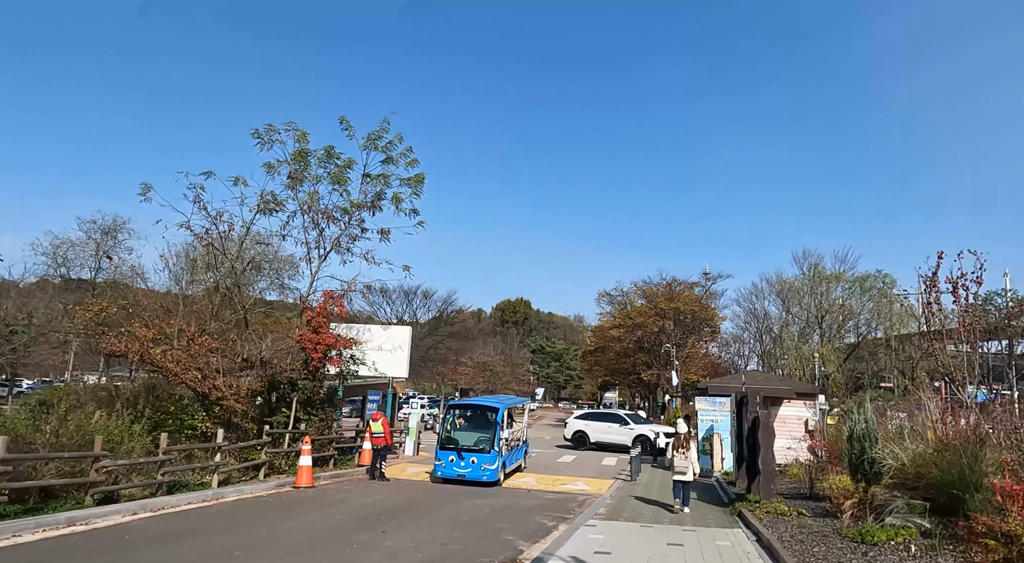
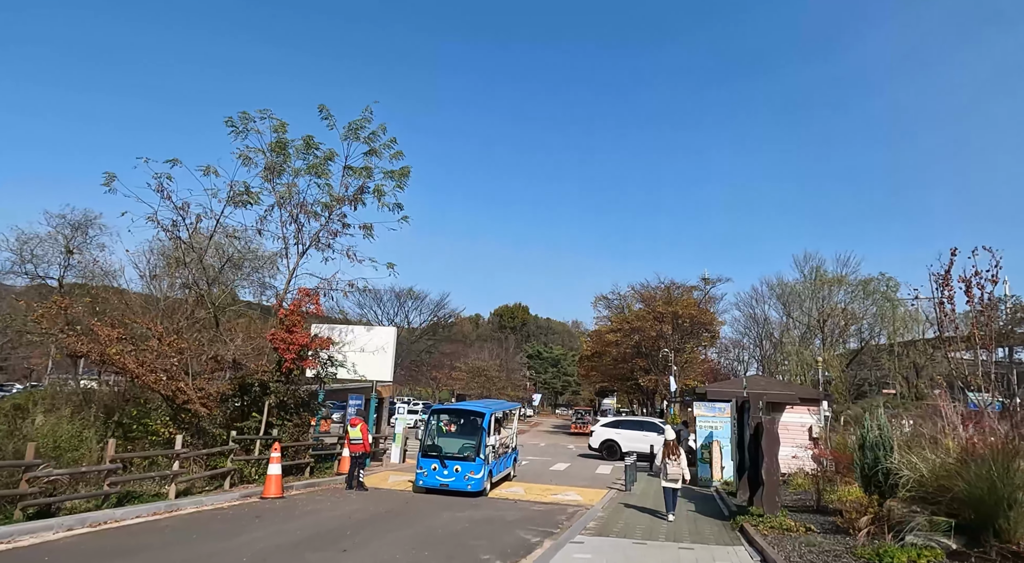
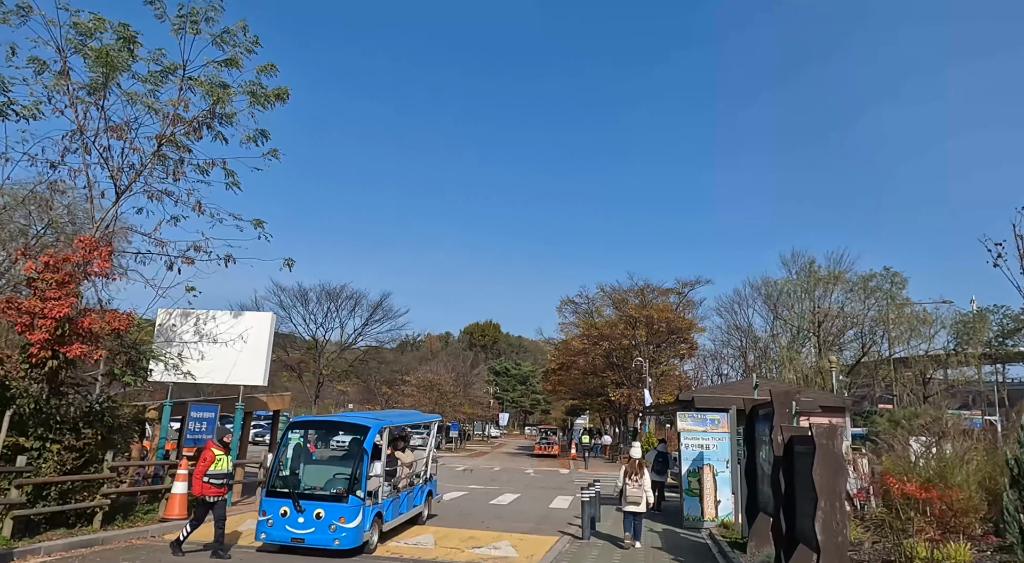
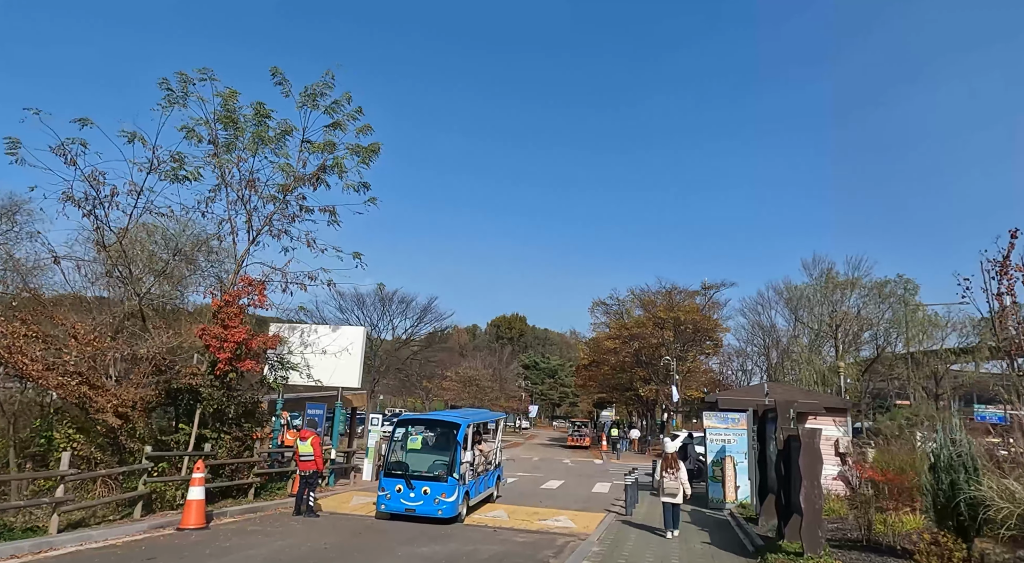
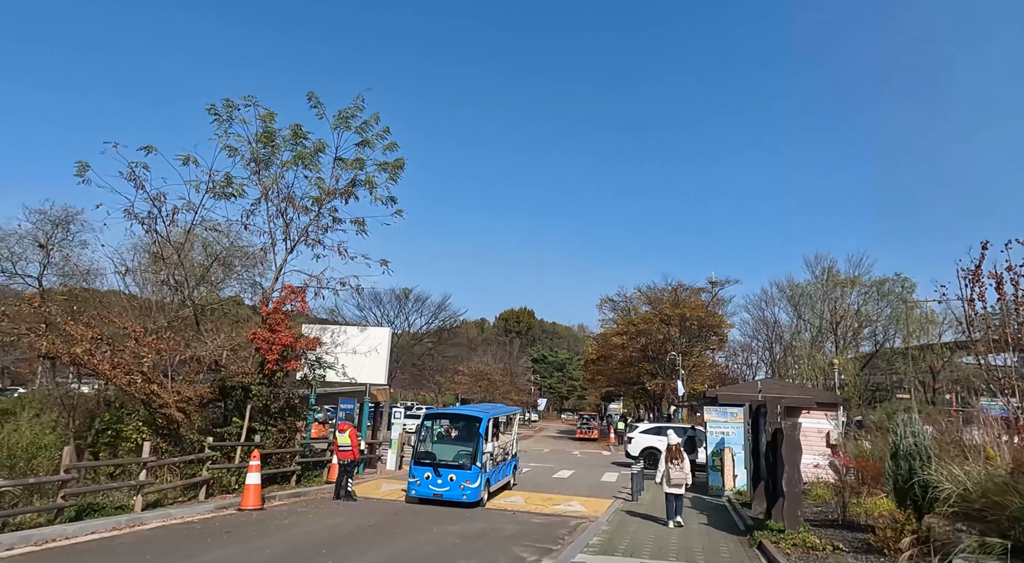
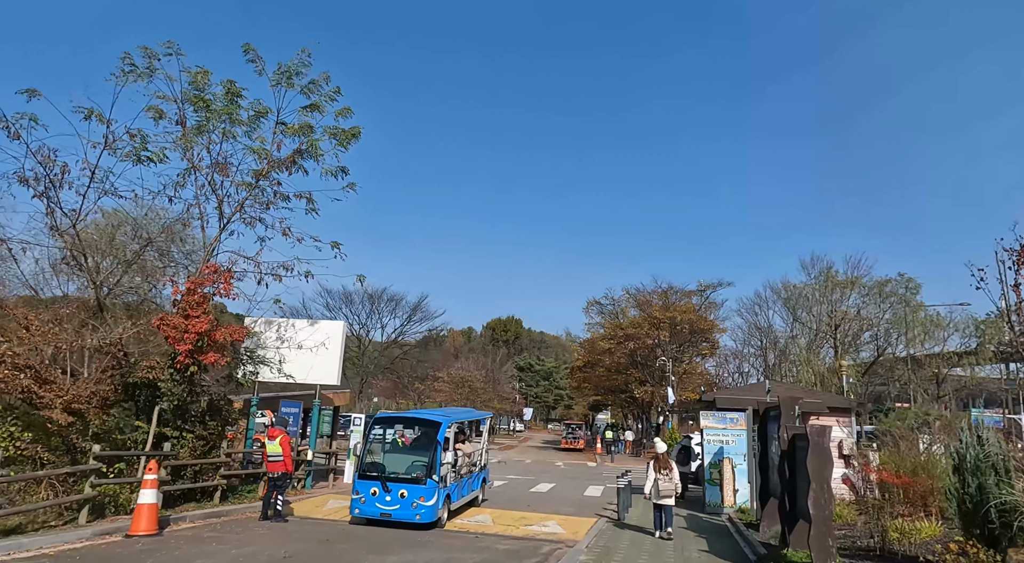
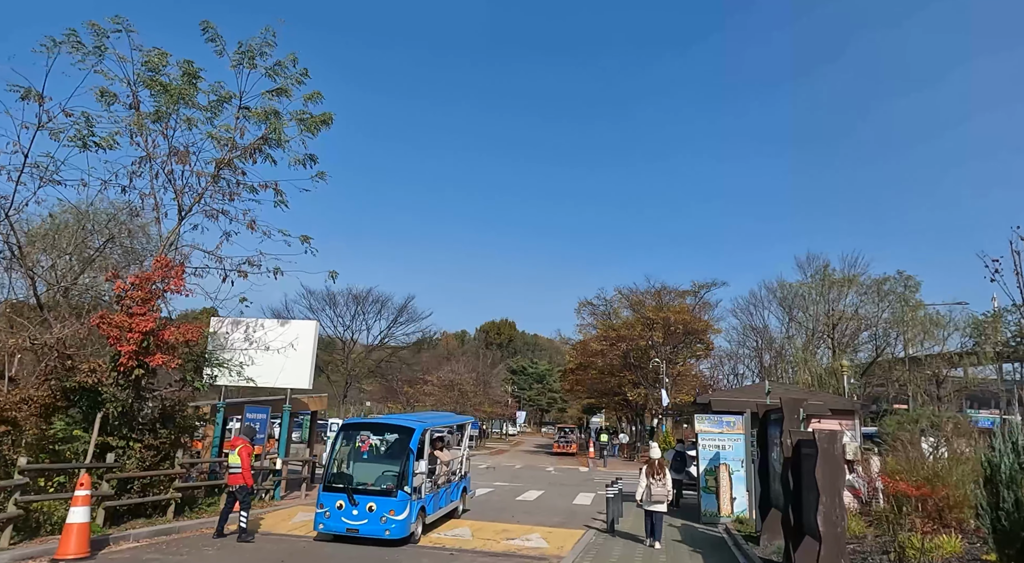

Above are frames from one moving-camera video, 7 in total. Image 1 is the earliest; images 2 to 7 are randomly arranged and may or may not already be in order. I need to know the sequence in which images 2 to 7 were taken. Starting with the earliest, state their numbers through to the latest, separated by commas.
2, 5, 4, 6, 7, 3
